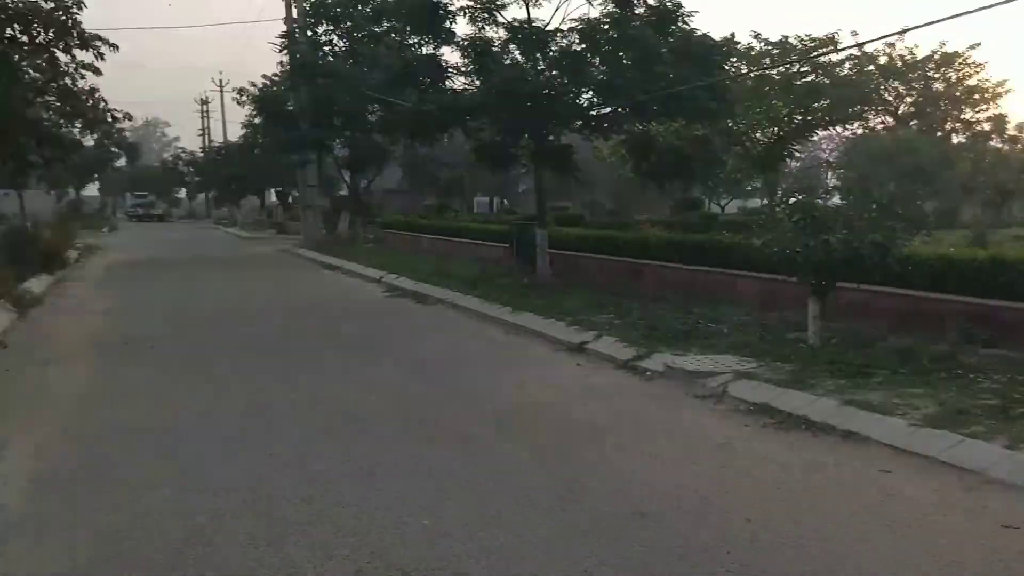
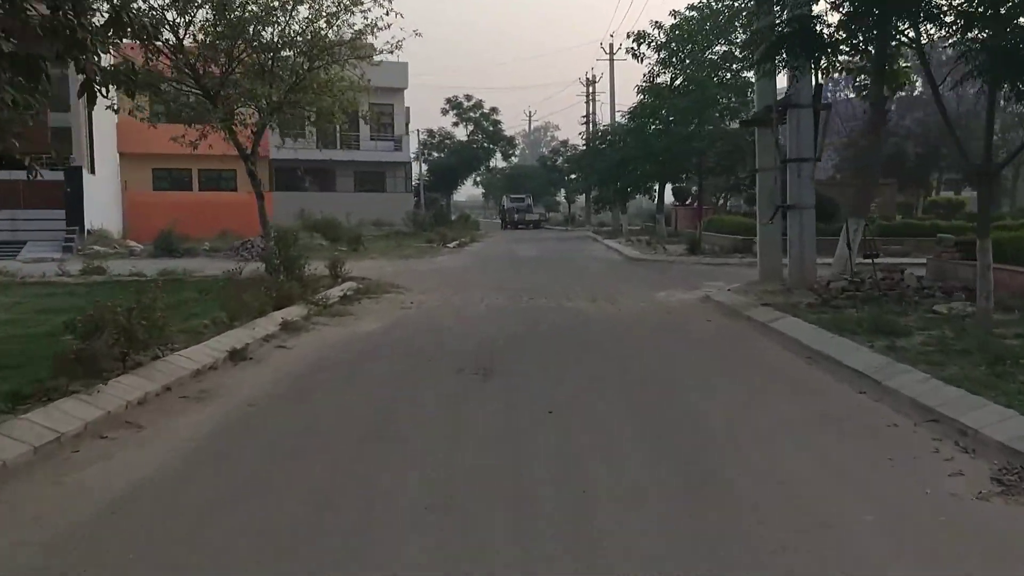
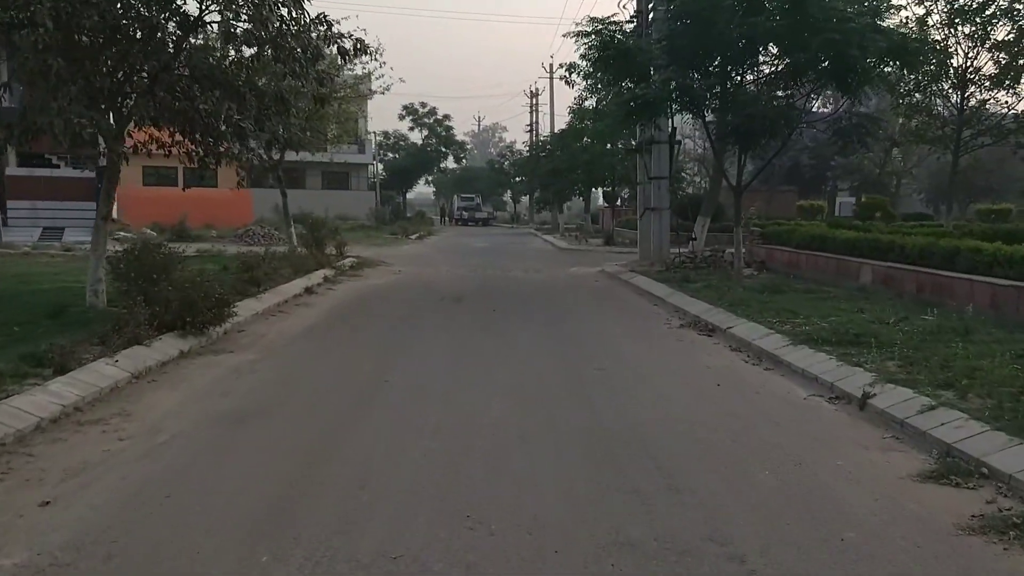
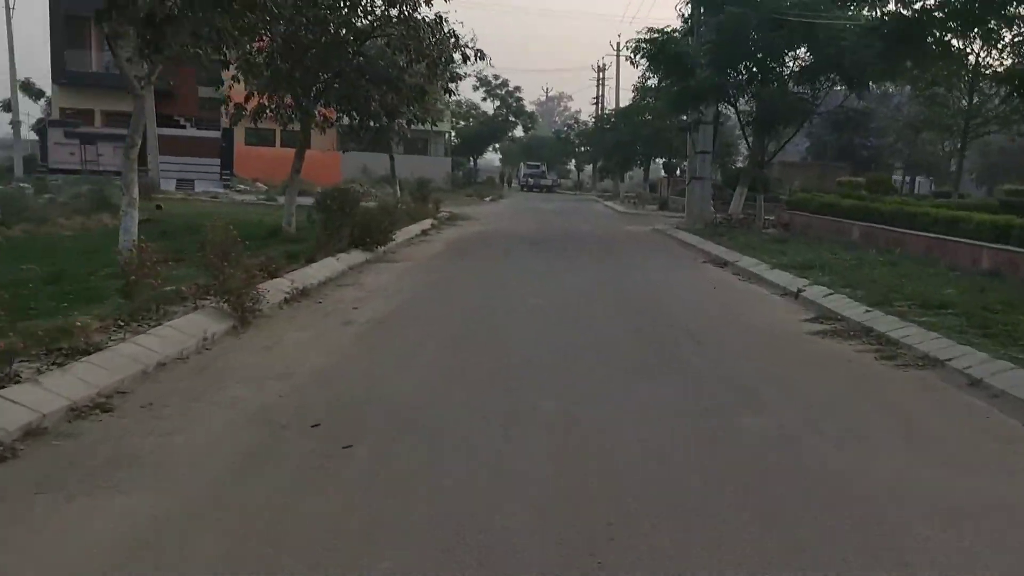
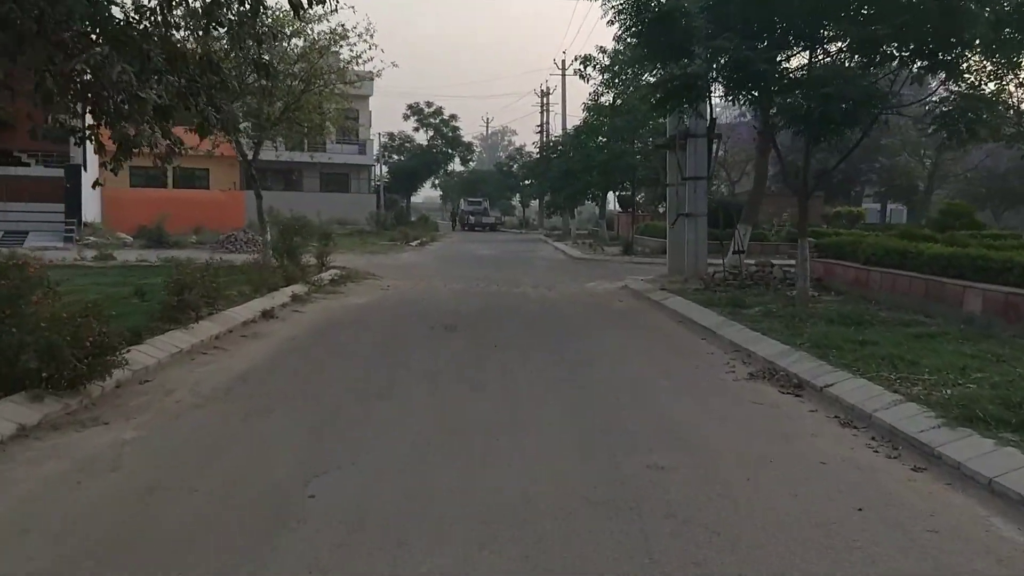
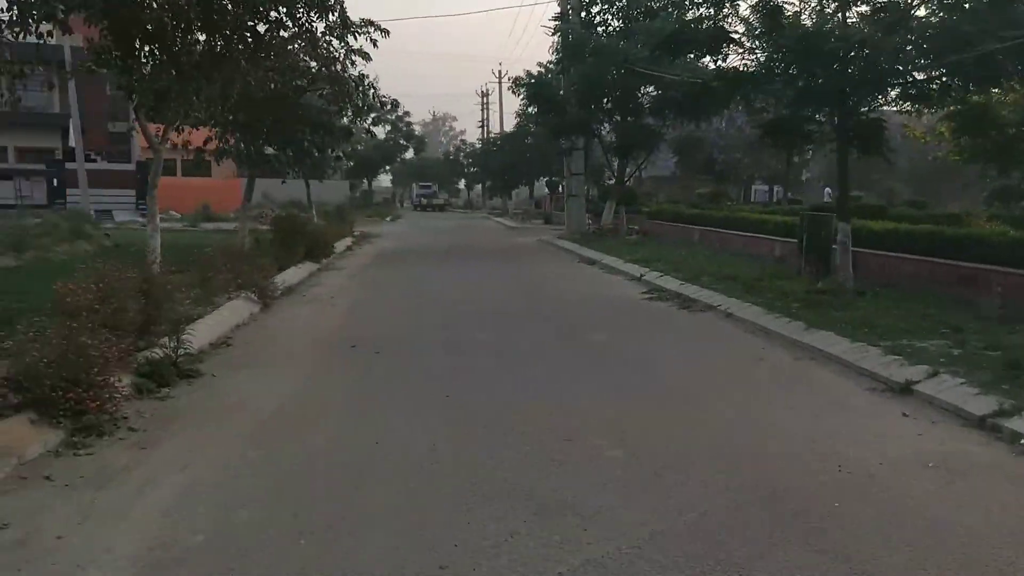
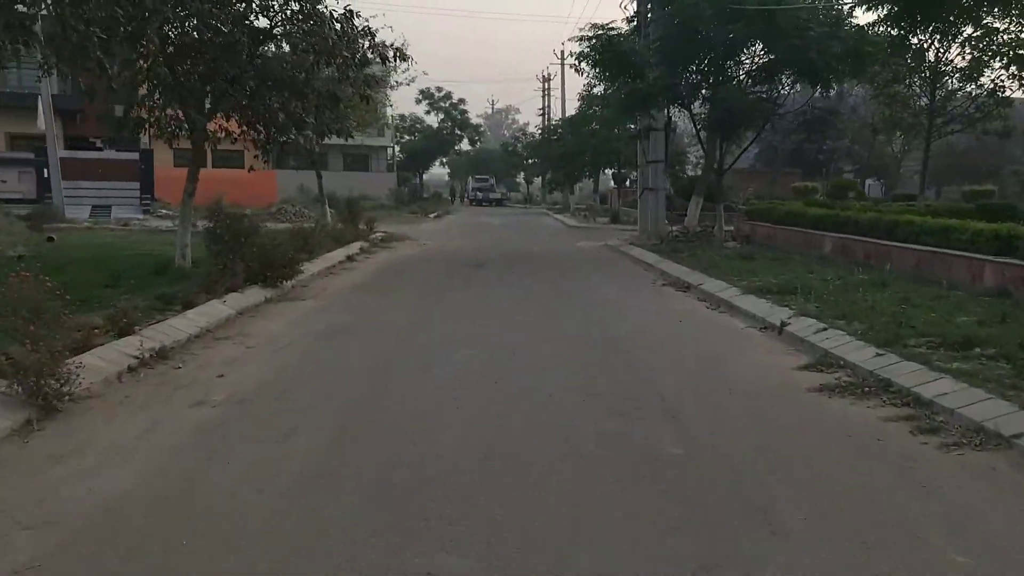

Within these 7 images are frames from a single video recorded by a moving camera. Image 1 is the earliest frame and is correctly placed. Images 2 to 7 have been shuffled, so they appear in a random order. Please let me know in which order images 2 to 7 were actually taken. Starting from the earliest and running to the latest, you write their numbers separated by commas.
6, 4, 7, 3, 5, 2
